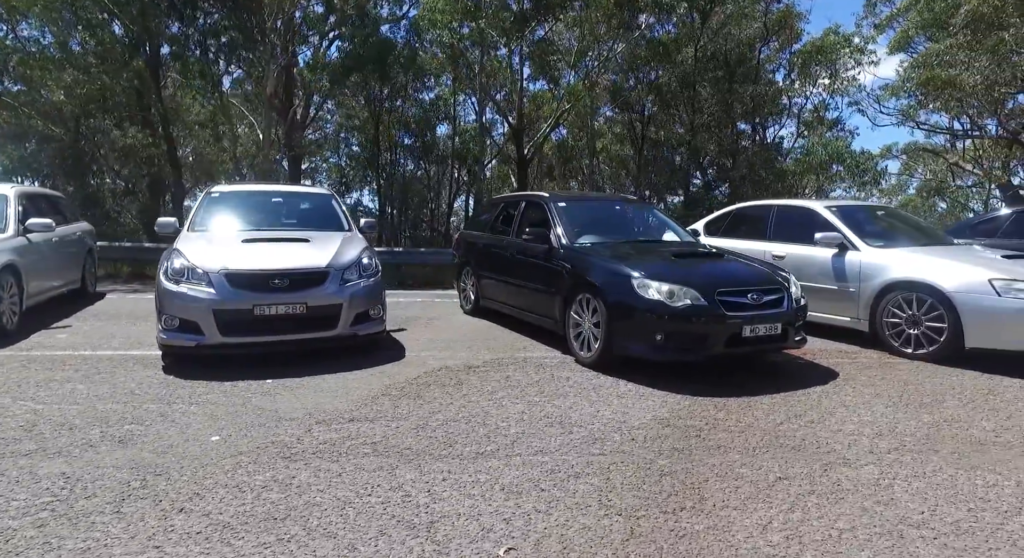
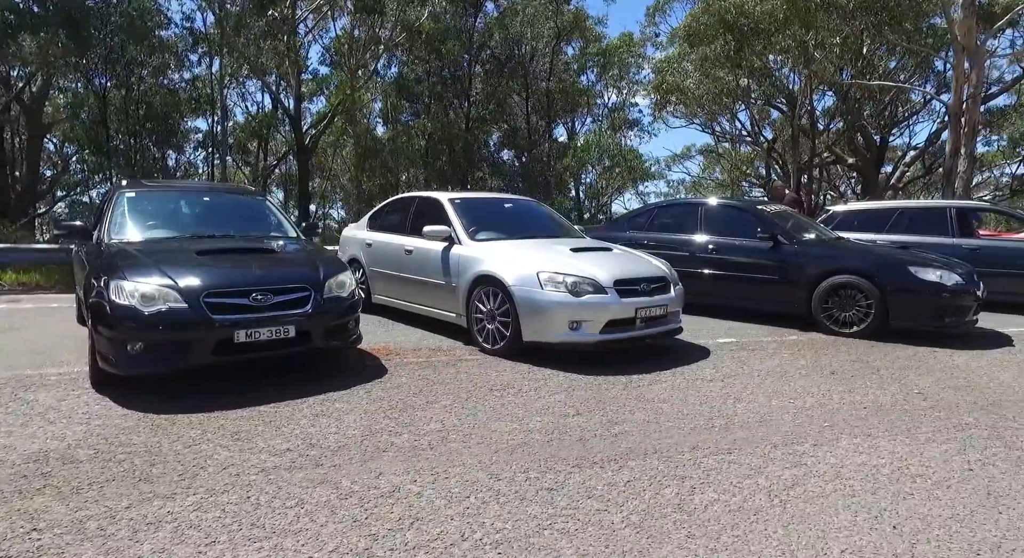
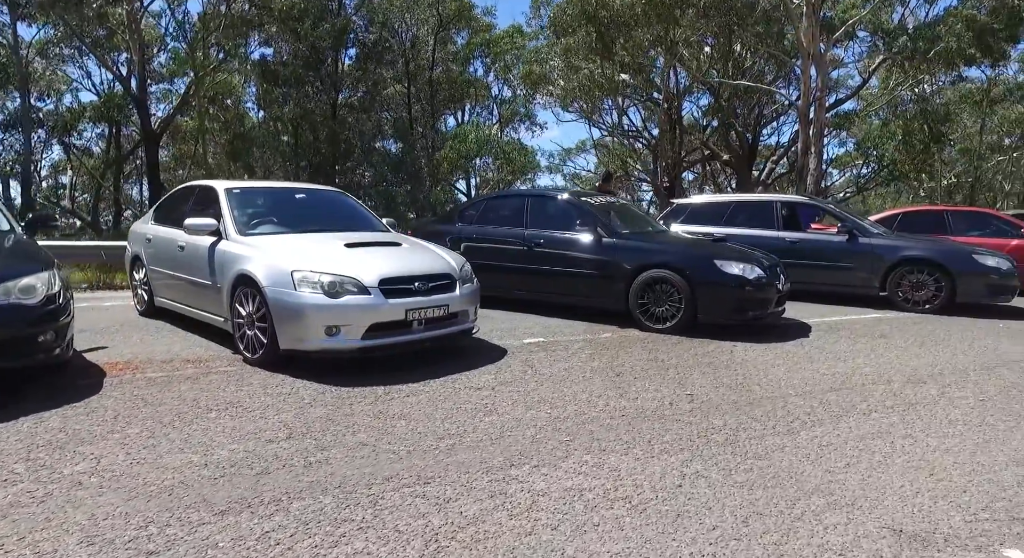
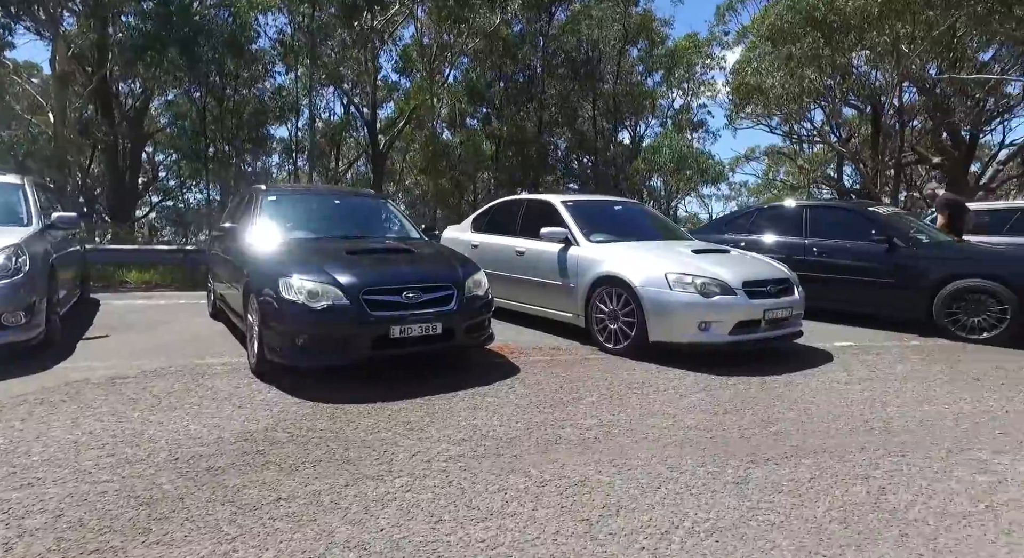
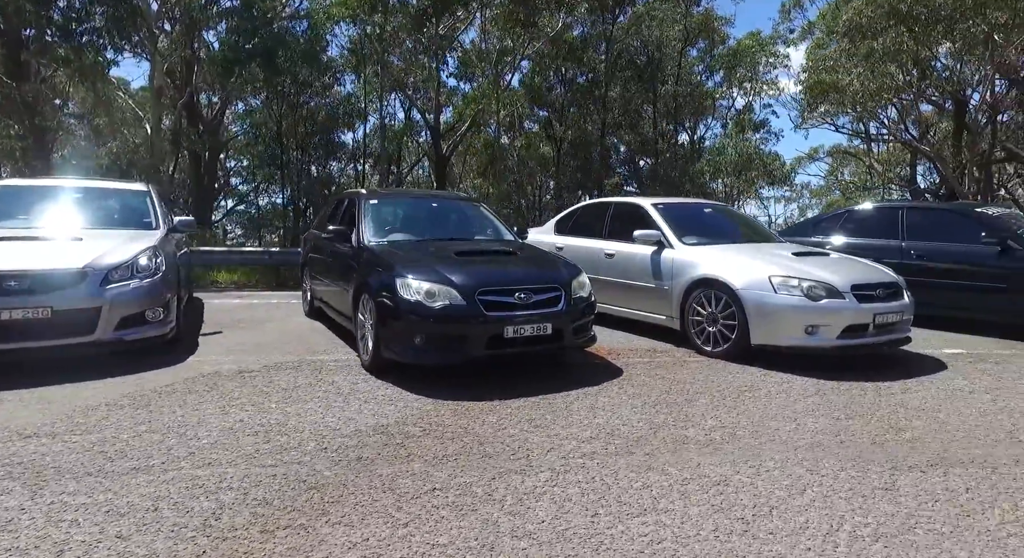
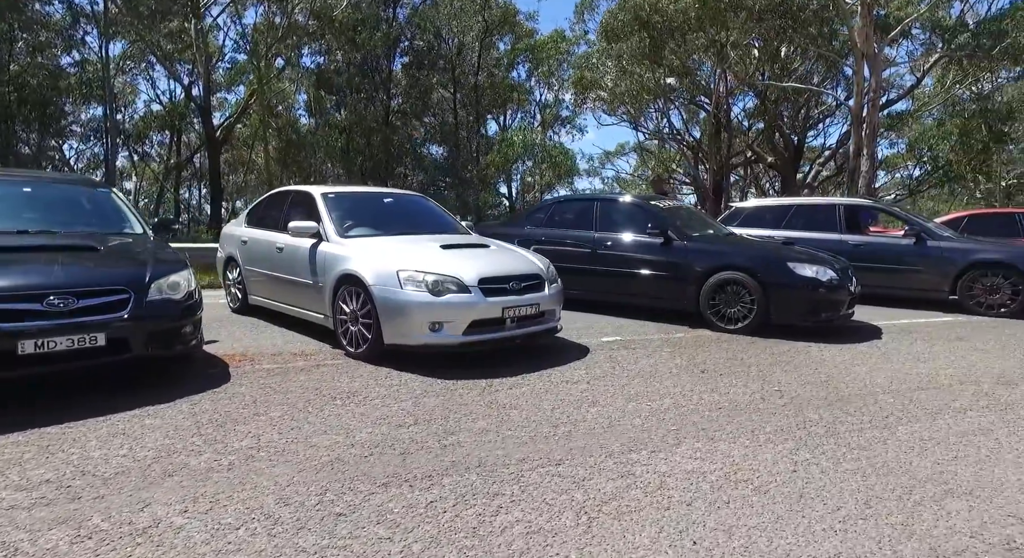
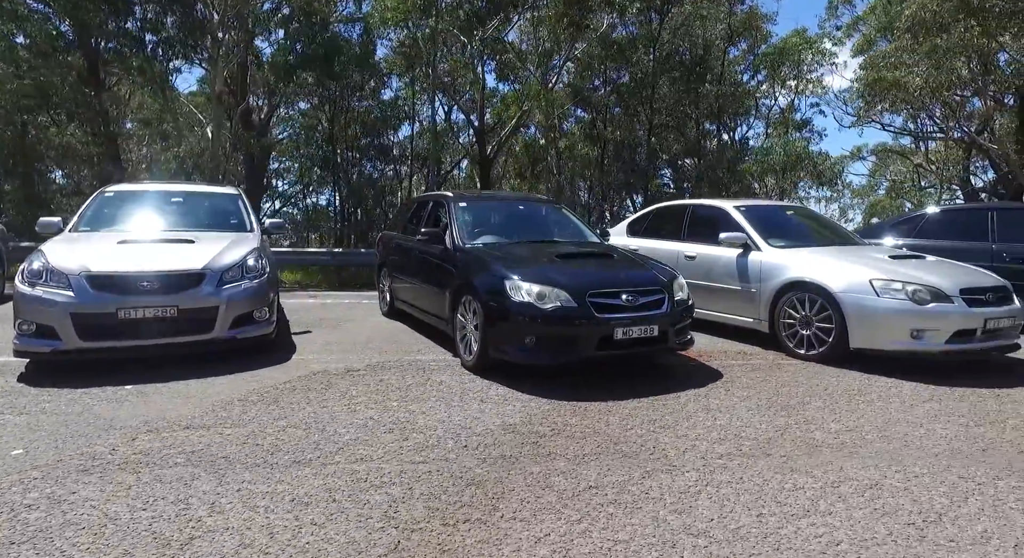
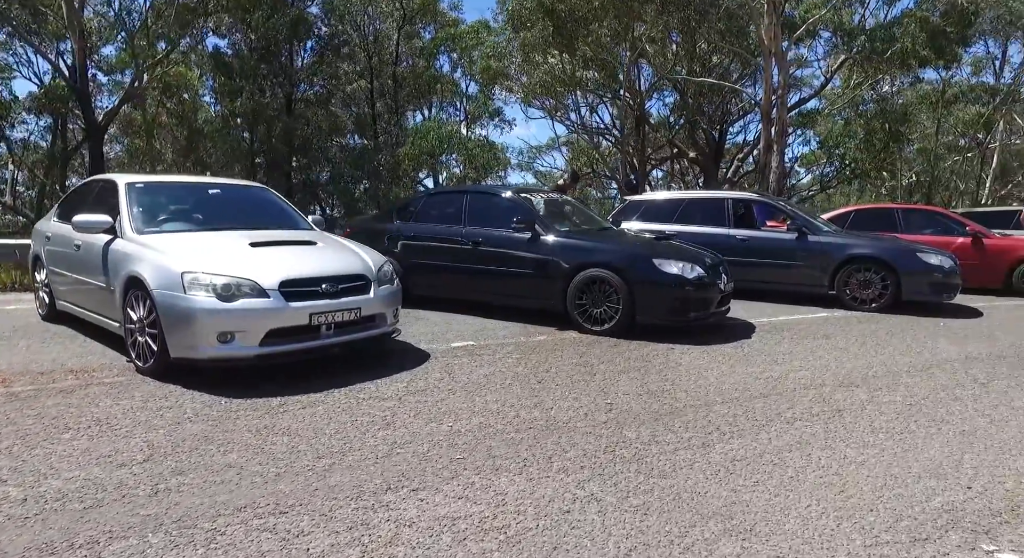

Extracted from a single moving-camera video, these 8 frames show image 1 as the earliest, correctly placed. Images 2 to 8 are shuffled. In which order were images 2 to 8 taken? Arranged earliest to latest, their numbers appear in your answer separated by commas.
7, 5, 4, 2, 6, 3, 8
